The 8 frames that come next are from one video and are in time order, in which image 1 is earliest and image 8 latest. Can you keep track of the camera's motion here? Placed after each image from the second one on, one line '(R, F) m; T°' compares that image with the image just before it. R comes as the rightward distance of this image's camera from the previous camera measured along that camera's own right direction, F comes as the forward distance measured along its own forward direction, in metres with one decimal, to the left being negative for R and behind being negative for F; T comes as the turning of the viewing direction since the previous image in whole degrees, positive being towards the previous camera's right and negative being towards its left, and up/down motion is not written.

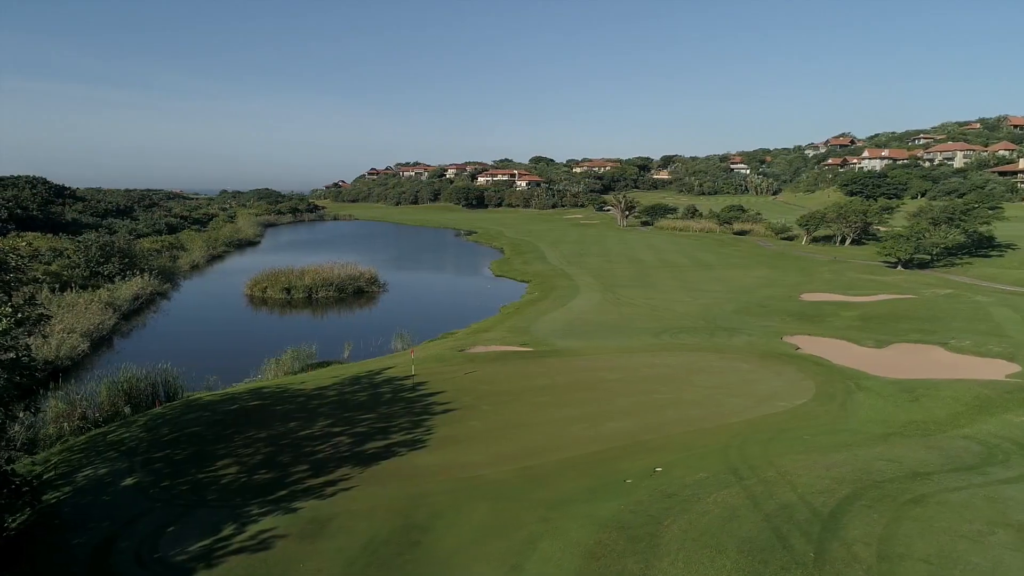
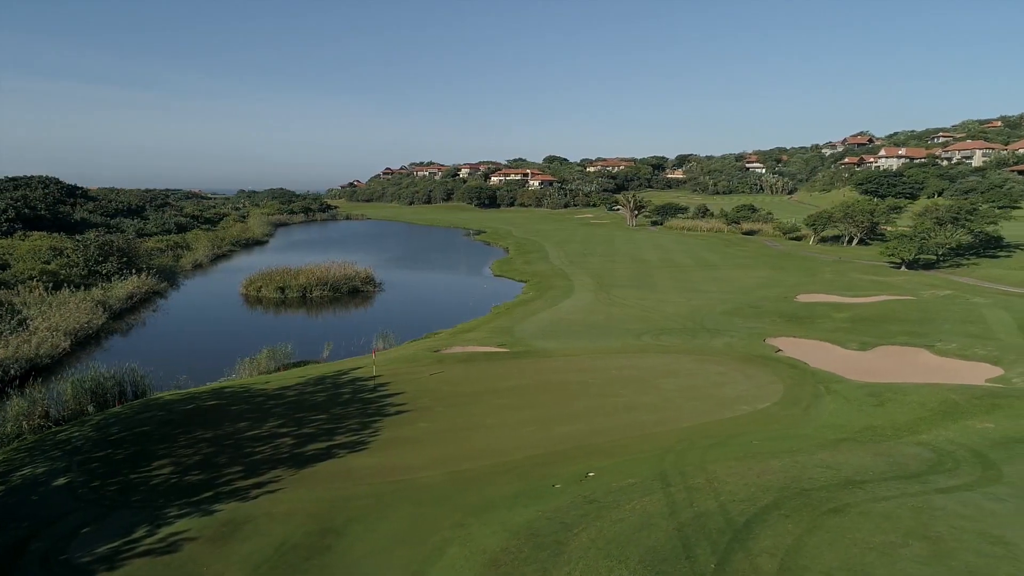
(+1.0, +0.2) m; -1°
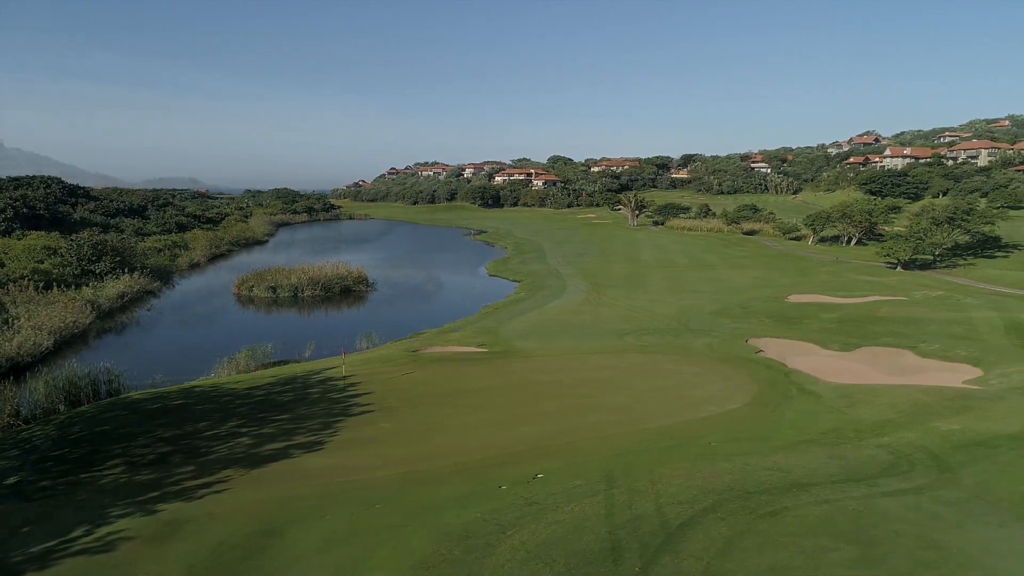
(+0.7, +0.1) m; -1°
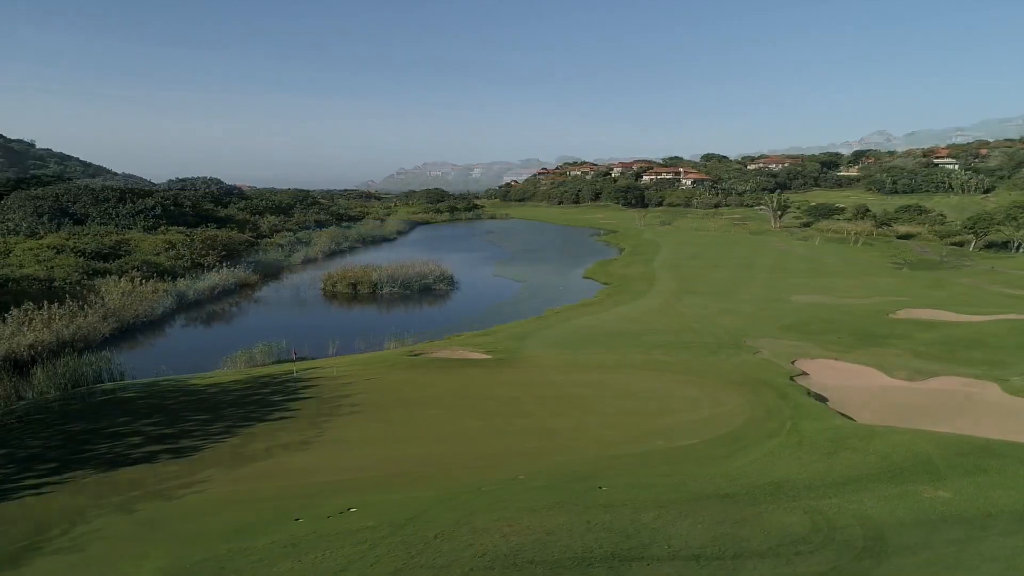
(+3.4, +1.6) m; -13°
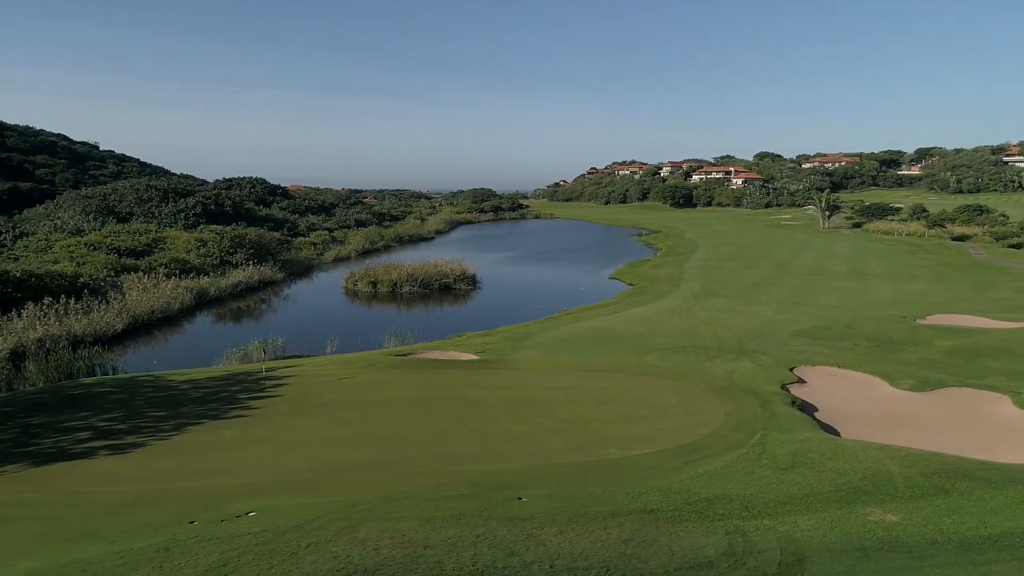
(+1.4, +0.4) m; -4°
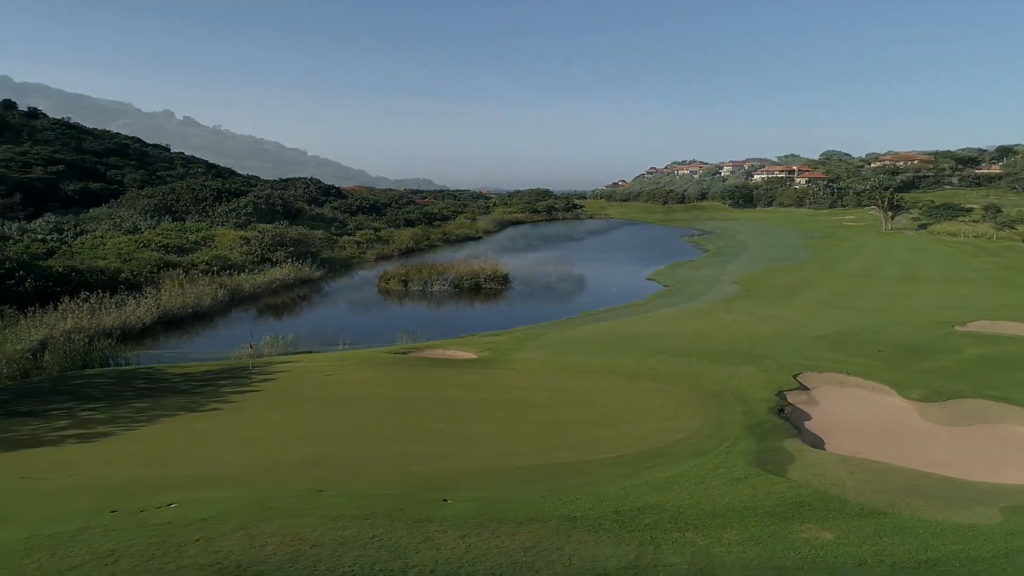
(+1.4, +0.2) m; -5°
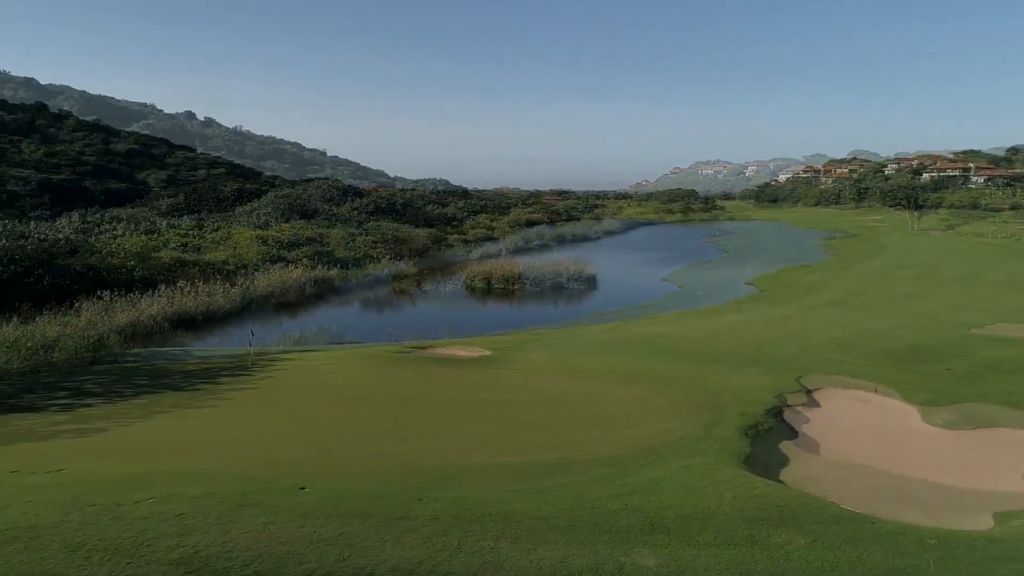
(+2.9, +0.5) m; -12°
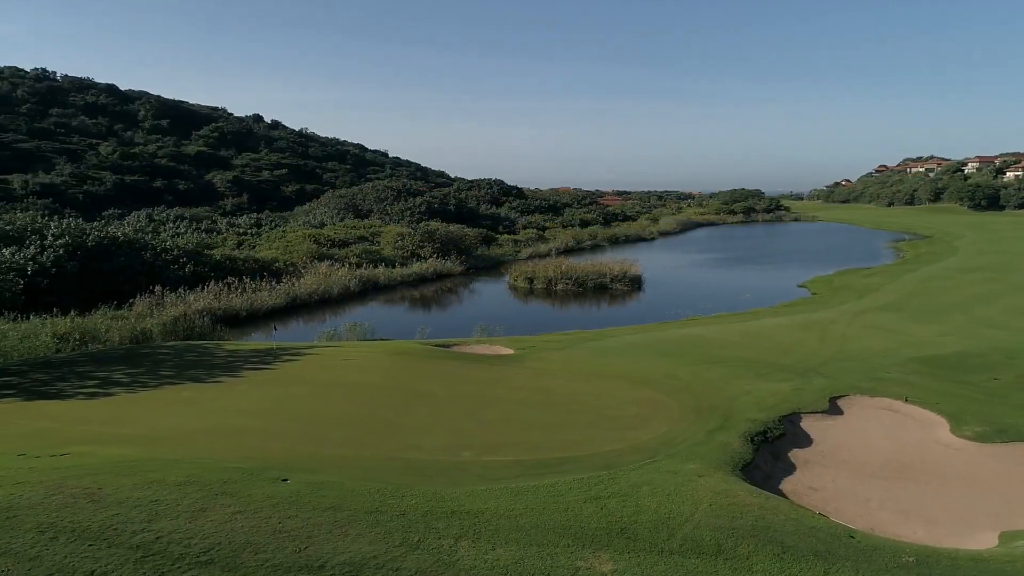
(+0.8, +0.1) m; -5°
